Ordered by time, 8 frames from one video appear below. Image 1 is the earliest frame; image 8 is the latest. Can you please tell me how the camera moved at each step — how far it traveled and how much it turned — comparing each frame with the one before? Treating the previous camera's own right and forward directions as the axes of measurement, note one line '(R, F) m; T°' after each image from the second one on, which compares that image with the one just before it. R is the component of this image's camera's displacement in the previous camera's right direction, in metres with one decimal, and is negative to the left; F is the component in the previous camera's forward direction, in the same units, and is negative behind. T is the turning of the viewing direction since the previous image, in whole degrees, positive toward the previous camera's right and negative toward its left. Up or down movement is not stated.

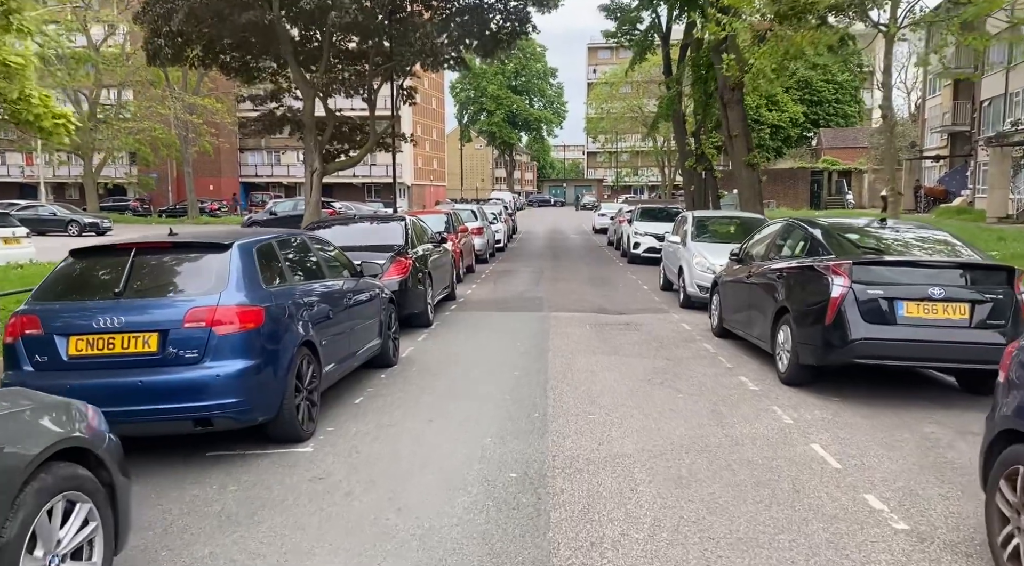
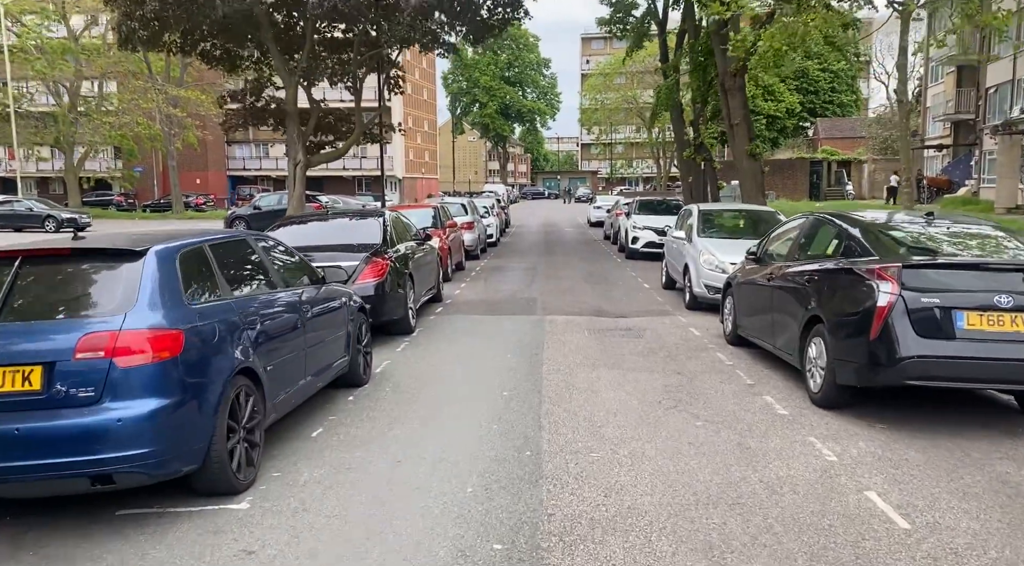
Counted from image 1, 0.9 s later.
(+0.1, +1.1) m; 0°
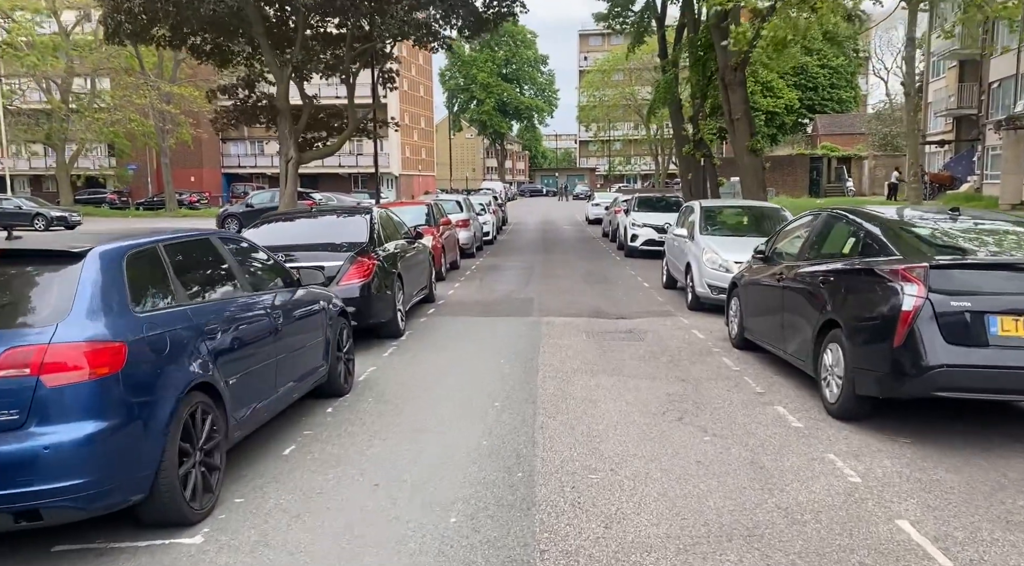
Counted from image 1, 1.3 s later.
(0.0, +0.5) m; 0°
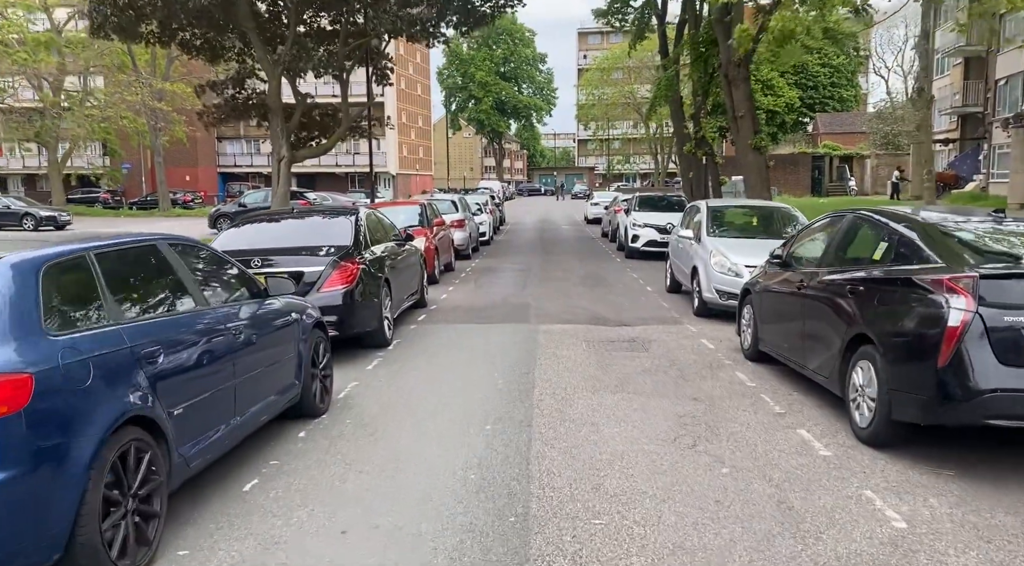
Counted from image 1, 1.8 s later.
(0.0, +0.6) m; 0°
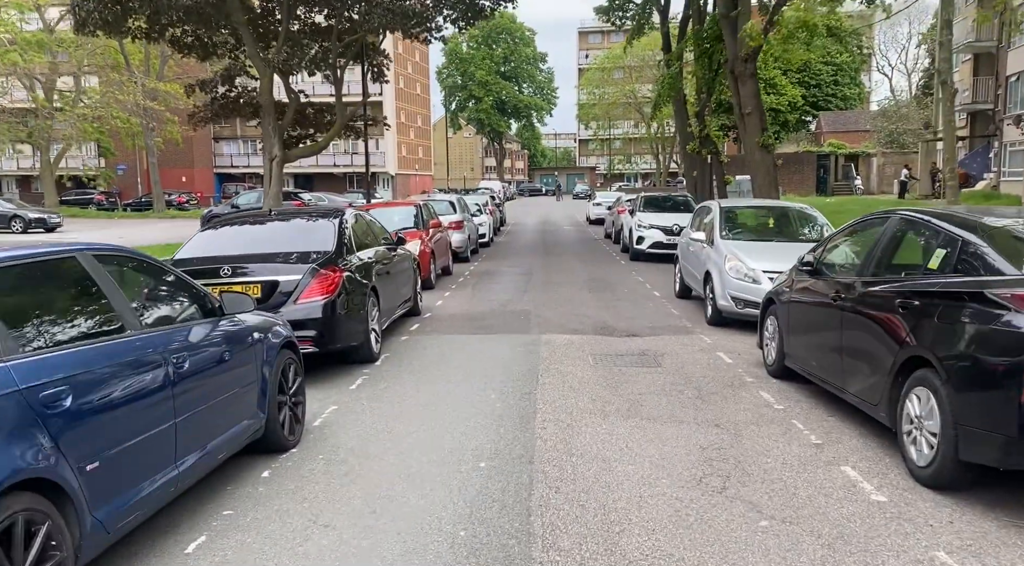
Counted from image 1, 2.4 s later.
(0.0, +0.8) m; 0°
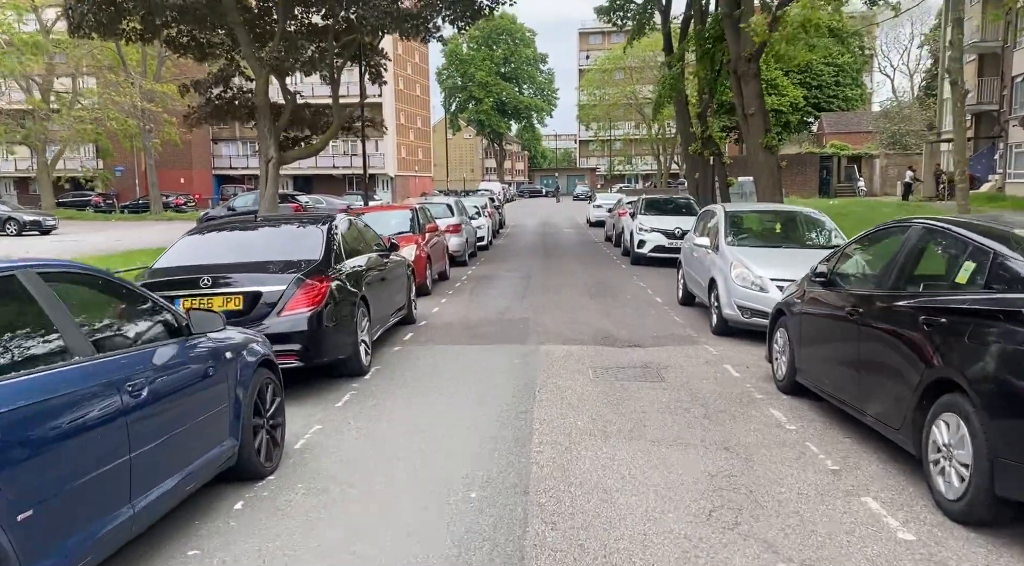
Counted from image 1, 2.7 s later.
(0.0, +0.4) m; 0°
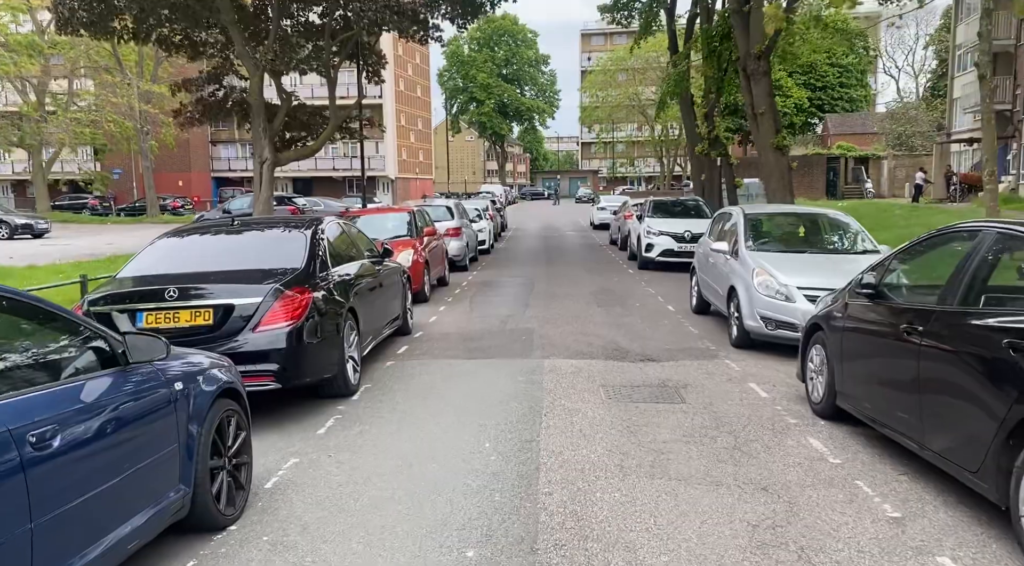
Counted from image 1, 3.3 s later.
(0.0, +0.7) m; 0°
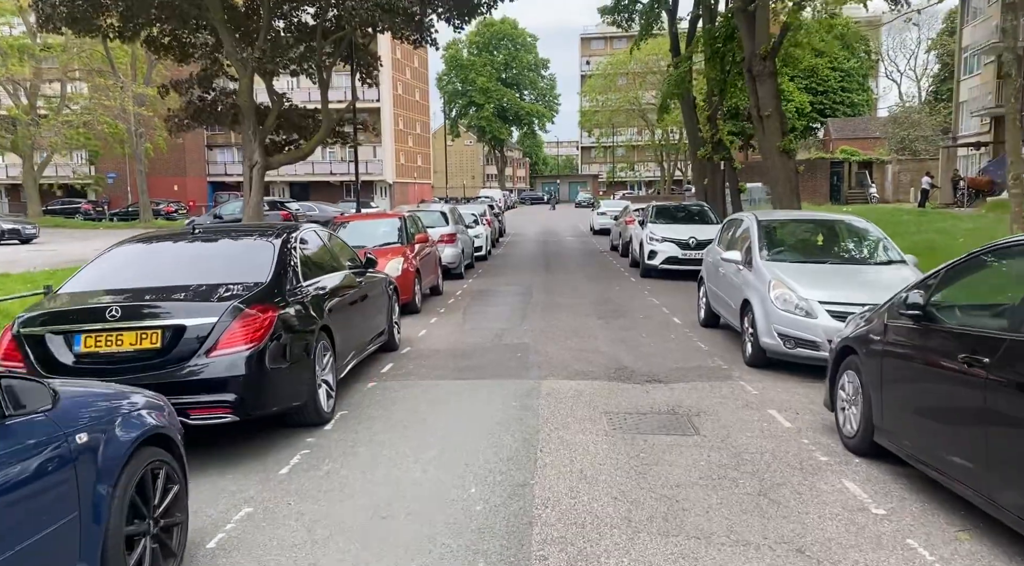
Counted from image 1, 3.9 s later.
(+0.1, +0.7) m; 0°
